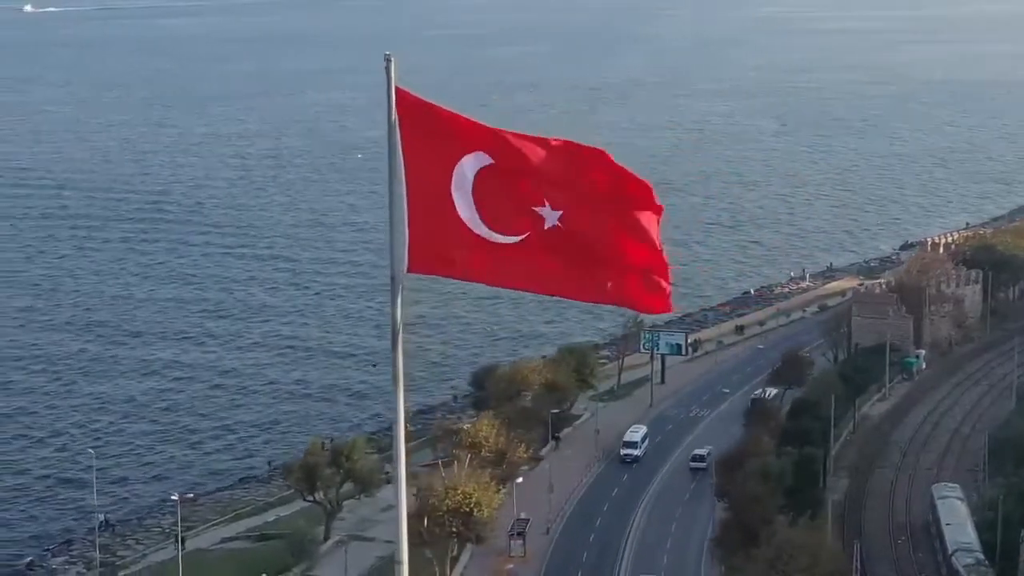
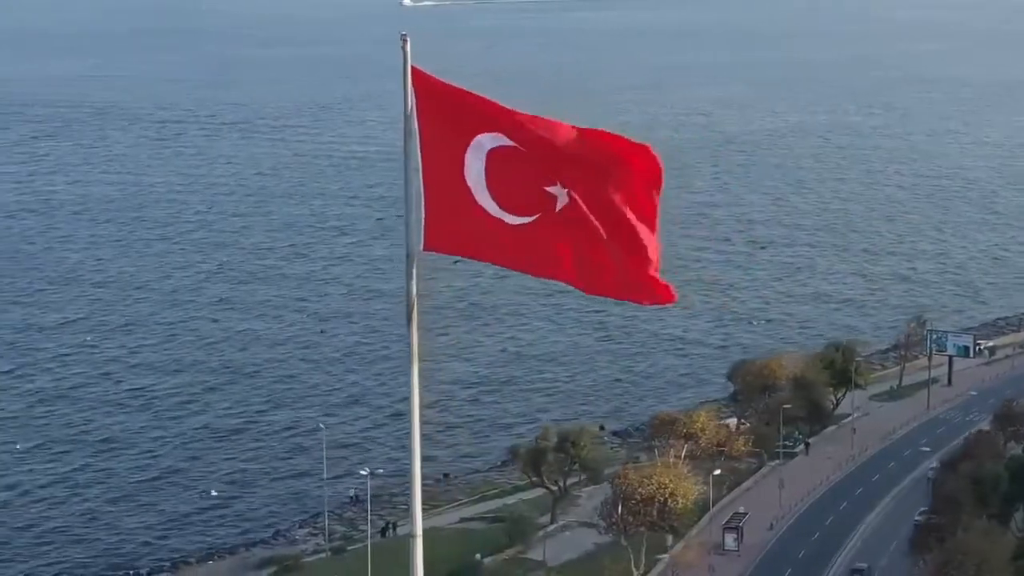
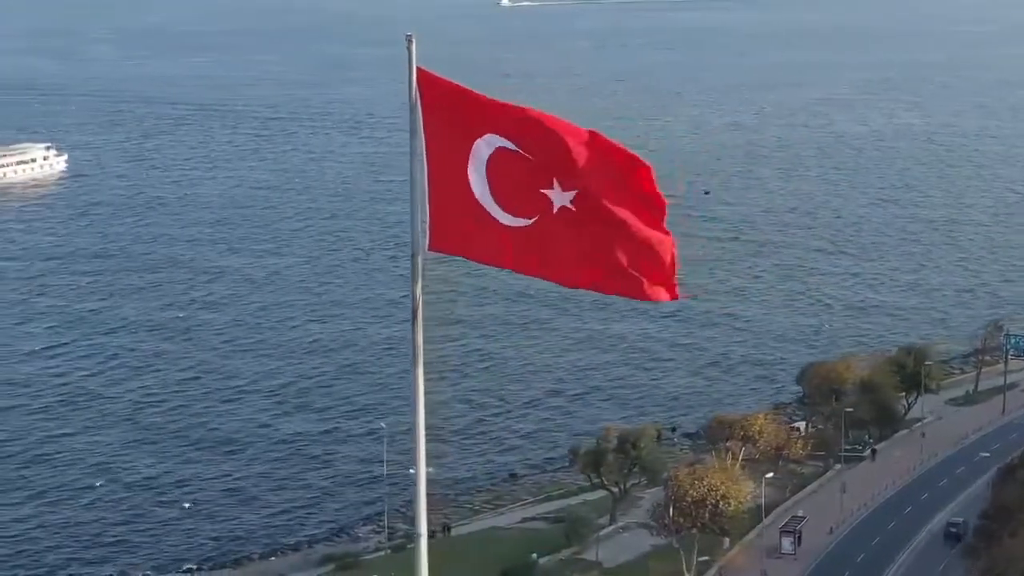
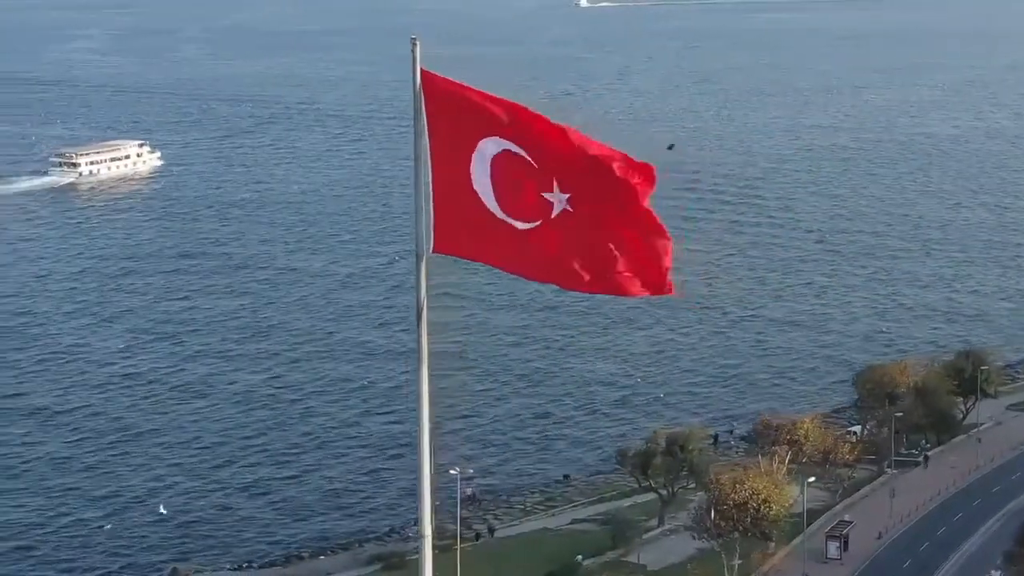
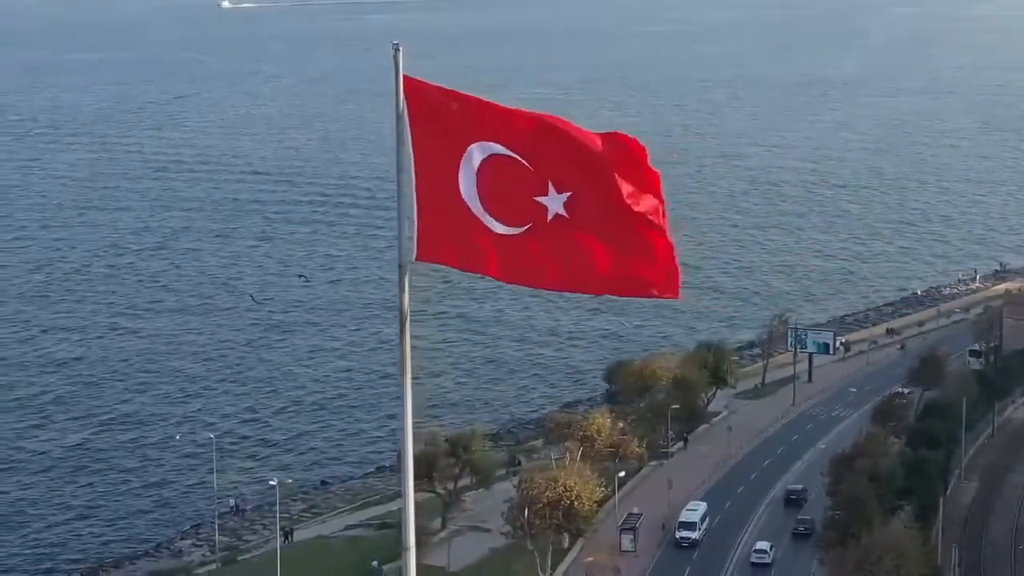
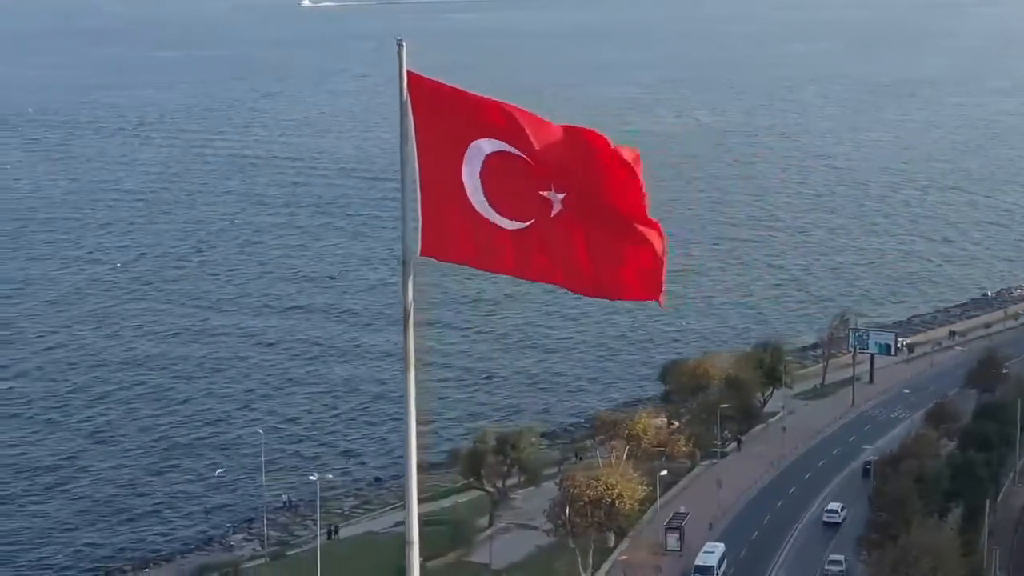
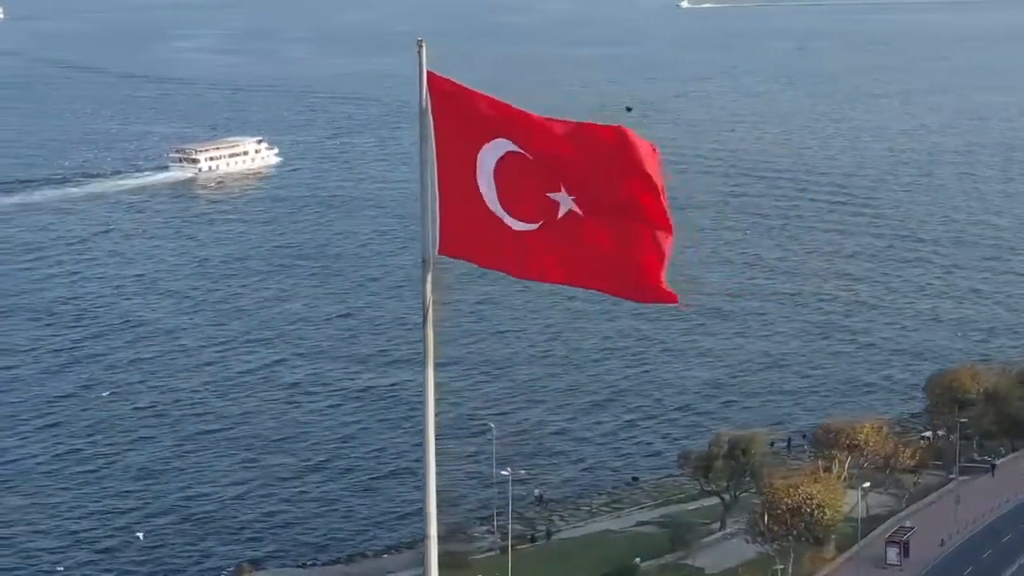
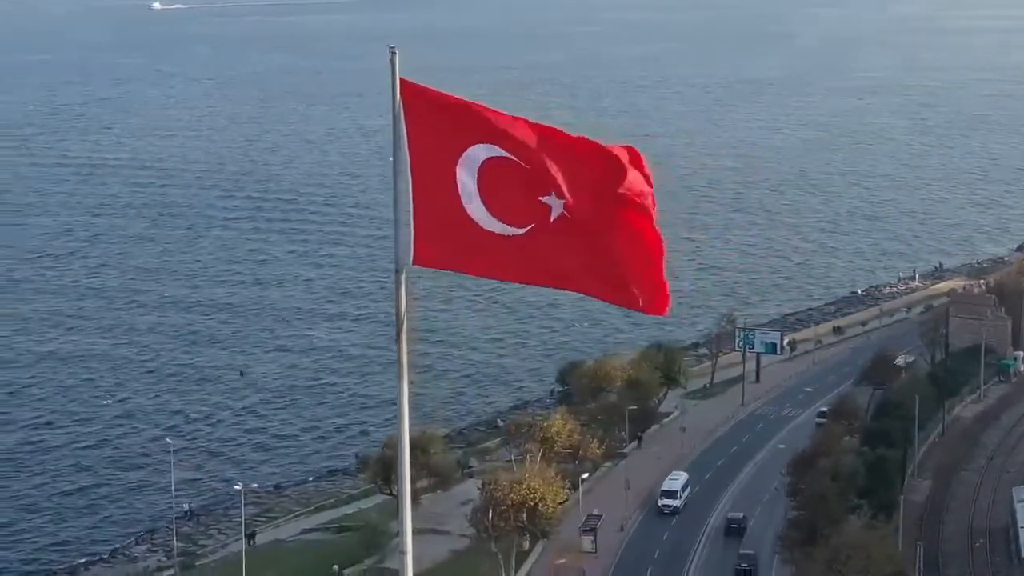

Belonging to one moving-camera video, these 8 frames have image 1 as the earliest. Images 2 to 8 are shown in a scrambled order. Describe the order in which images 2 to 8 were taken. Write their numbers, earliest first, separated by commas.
8, 5, 6, 2, 3, 4, 7
